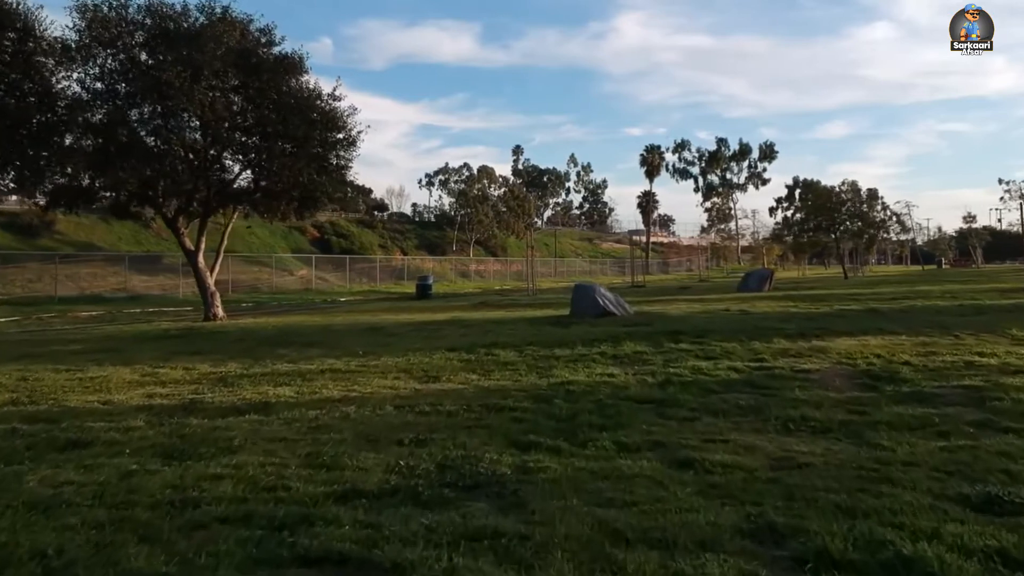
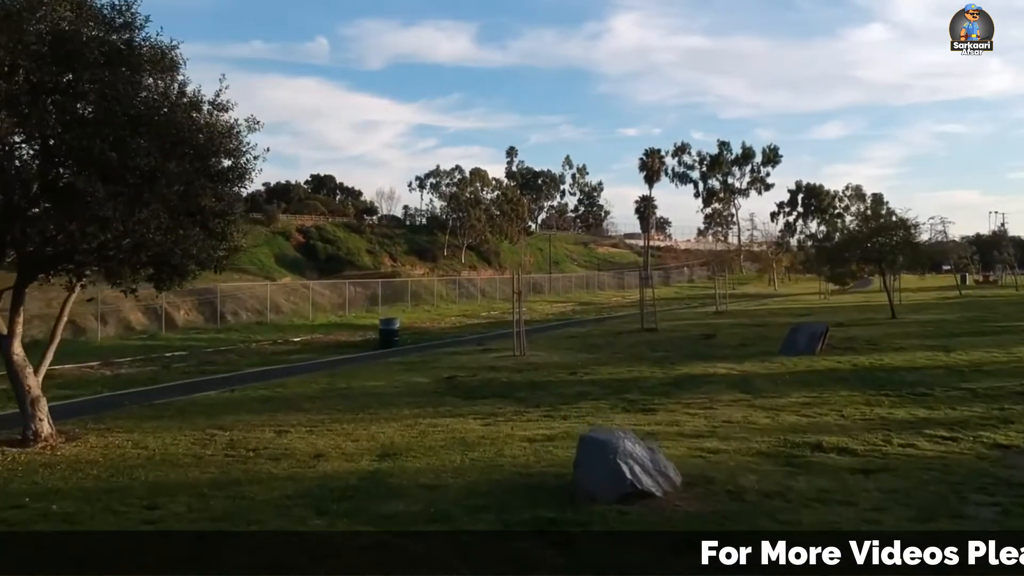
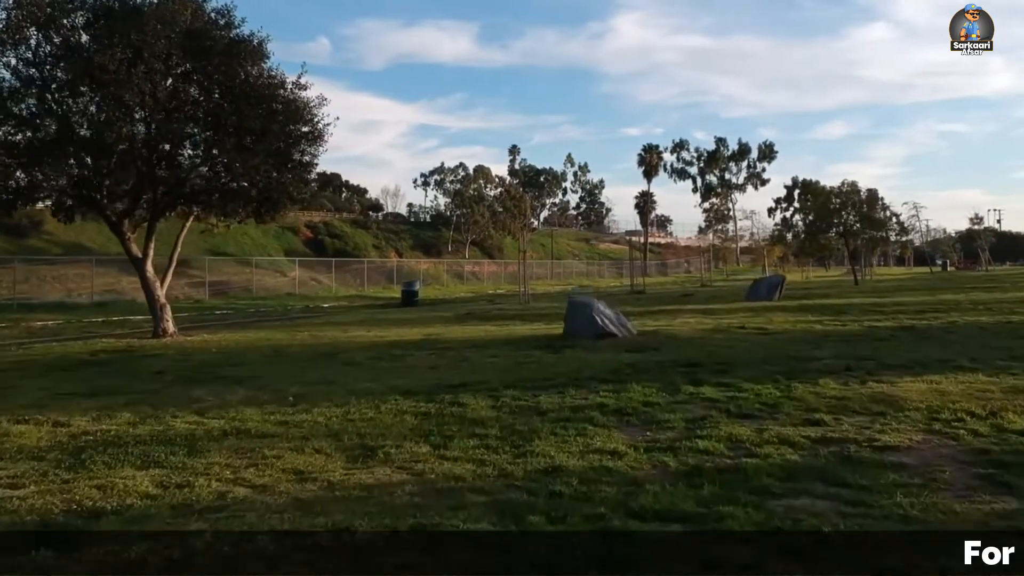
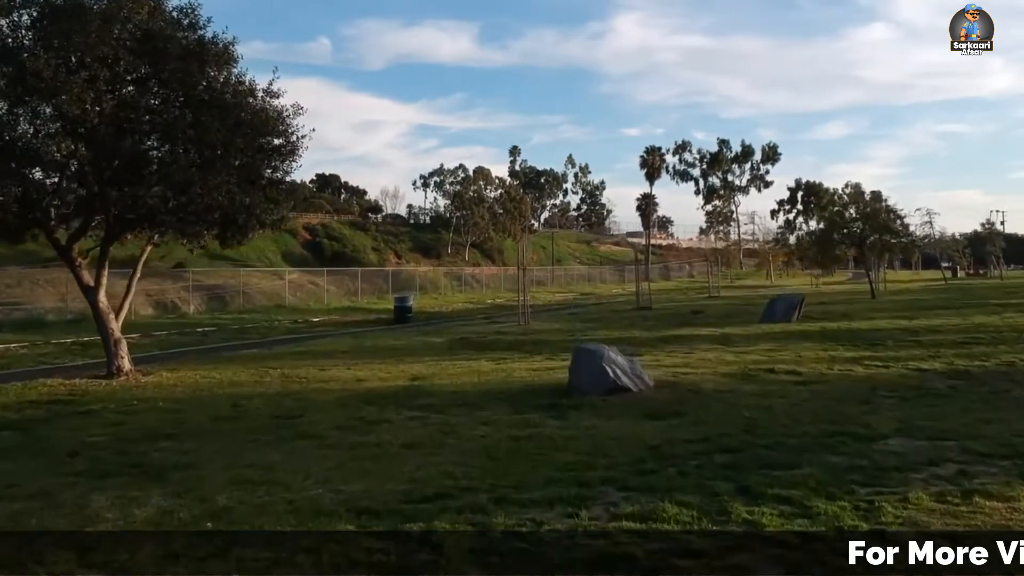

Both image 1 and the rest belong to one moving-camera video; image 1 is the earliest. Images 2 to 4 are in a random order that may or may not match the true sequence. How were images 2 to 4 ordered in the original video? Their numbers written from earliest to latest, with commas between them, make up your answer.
3, 4, 2
